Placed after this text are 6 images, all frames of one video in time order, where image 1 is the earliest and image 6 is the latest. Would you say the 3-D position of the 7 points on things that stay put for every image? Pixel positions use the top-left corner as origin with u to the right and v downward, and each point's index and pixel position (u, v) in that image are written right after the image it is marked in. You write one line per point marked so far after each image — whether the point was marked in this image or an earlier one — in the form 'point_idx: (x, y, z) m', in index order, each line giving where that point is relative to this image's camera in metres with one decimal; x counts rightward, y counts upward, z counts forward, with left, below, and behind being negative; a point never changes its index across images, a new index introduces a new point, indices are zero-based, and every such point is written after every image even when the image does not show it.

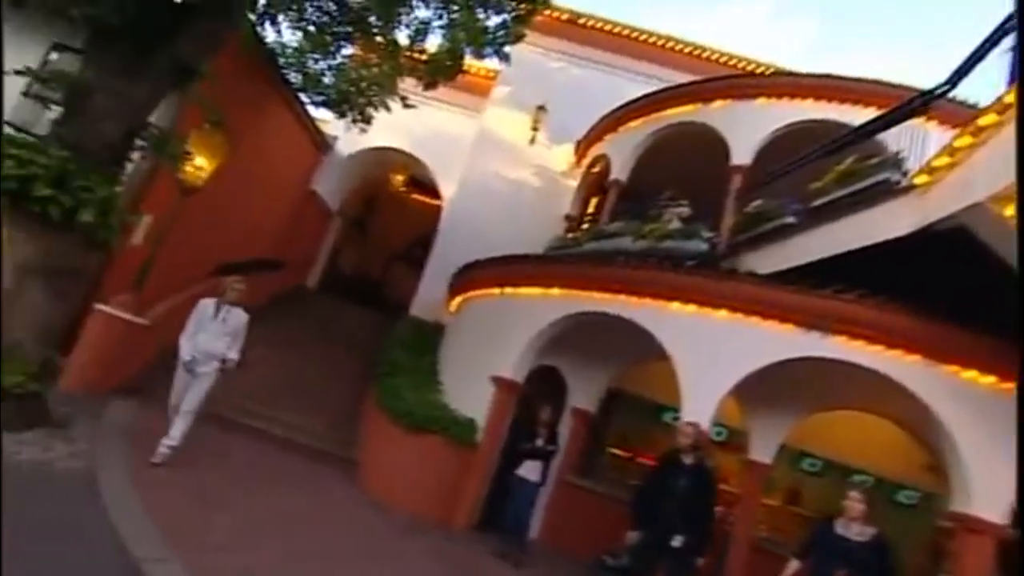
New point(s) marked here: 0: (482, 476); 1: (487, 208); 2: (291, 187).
0: (-0.6, -3.5, +10.8) m
1: (-0.7, +2.3, +17.0) m
2: (-6.0, +2.7, +15.8) m
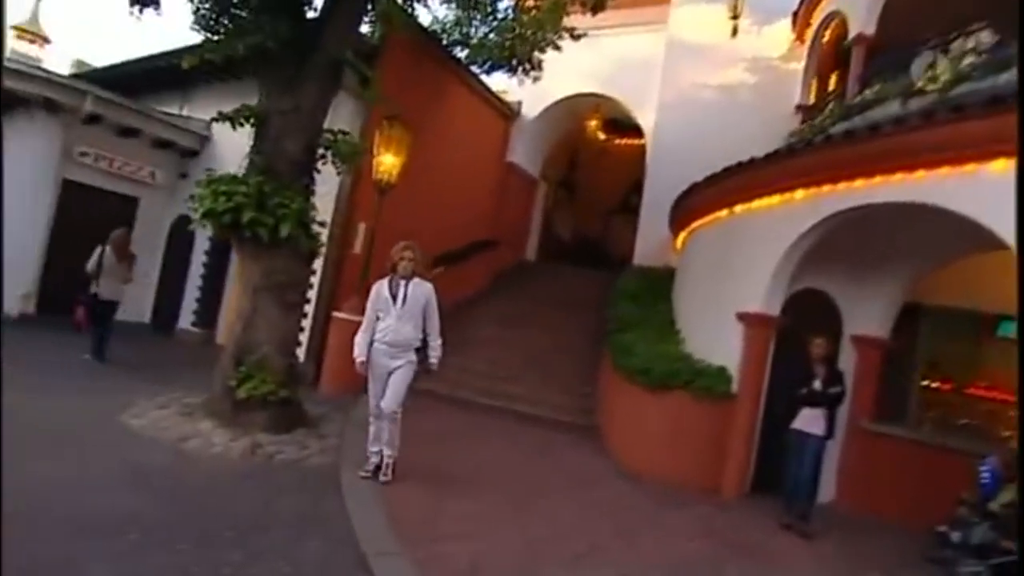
0: (+3.6, -2.2, +9.0) m
1: (+4.6, +4.0, +14.6) m
2: (-0.6, +3.3, +15.7) m
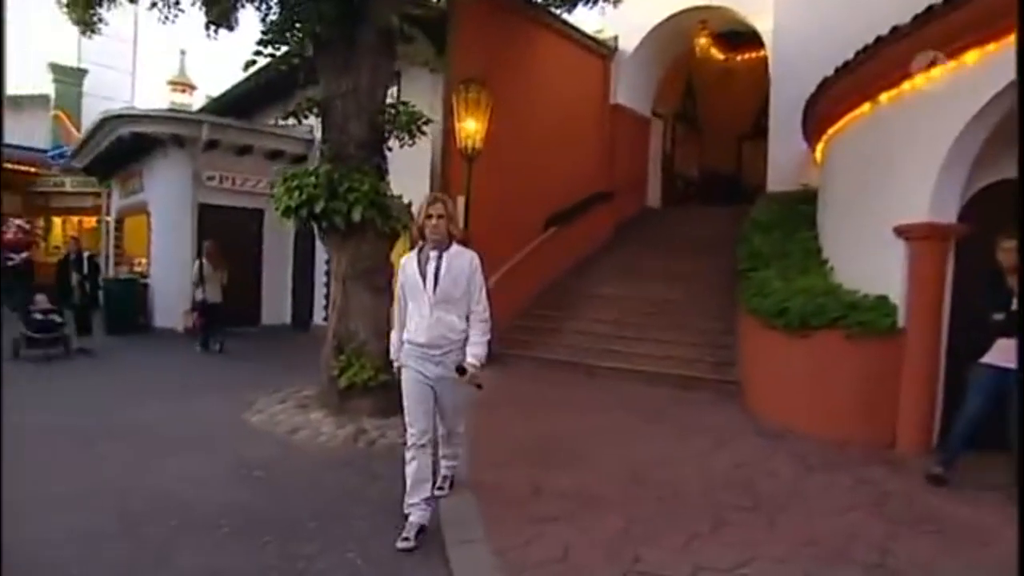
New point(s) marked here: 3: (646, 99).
0: (+5.1, -1.0, +7.2) m
1: (+6.6, +5.7, +12.1) m
2: (+1.9, +4.4, +14.5) m
3: (+3.6, +5.1, +15.9) m
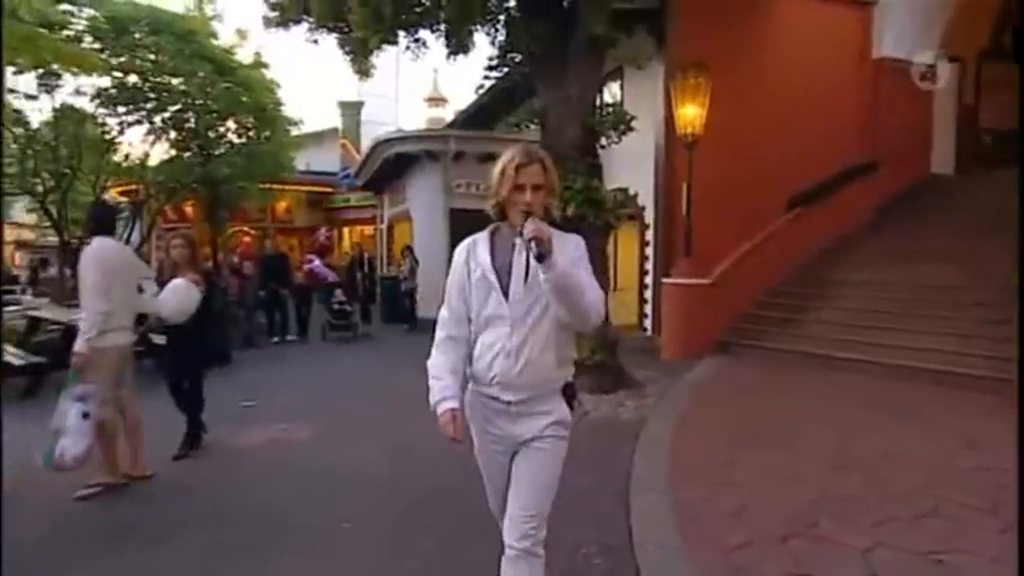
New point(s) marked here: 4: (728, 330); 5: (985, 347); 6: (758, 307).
0: (+7.2, -0.8, +5.0) m
1: (+10.4, +6.1, +8.8) m
2: (+7.1, +4.7, +12.9) m
3: (+9.2, +5.5, +13.5) m
4: (+3.9, -0.7, +10.7) m
5: (+6.8, -0.9, +8.3) m
6: (+4.6, -0.3, +11.0) m
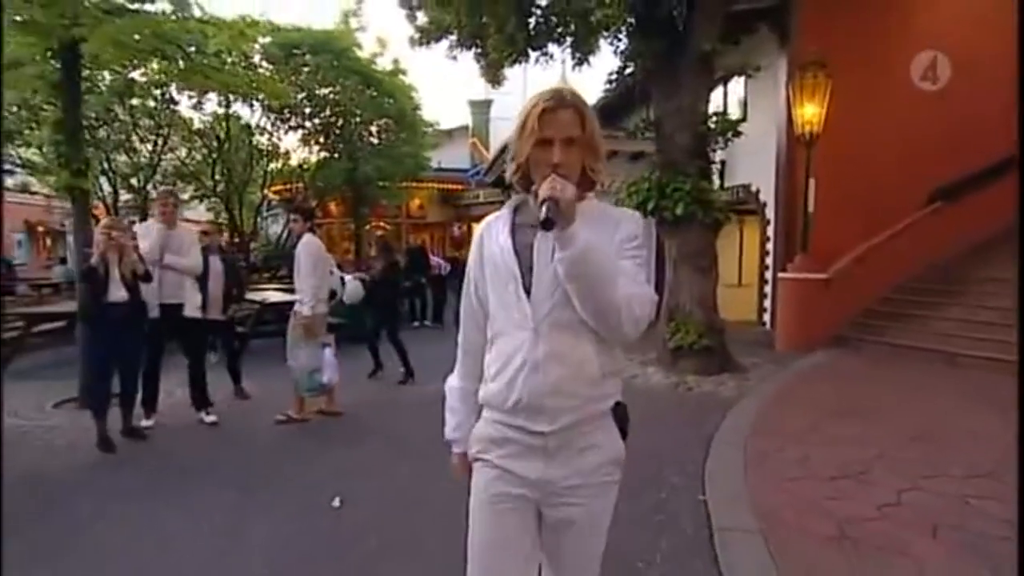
0: (+8.2, -0.8, +4.2) m
1: (+12.2, +6.0, +7.3) m
2: (+9.8, +4.7, +12.0) m
3: (+11.9, +5.5, +12.1) m
4: (+6.1, -0.7, +10.5) m
5: (+8.4, -0.9, +7.6) m
6: (+6.8, -0.3, +10.6) m
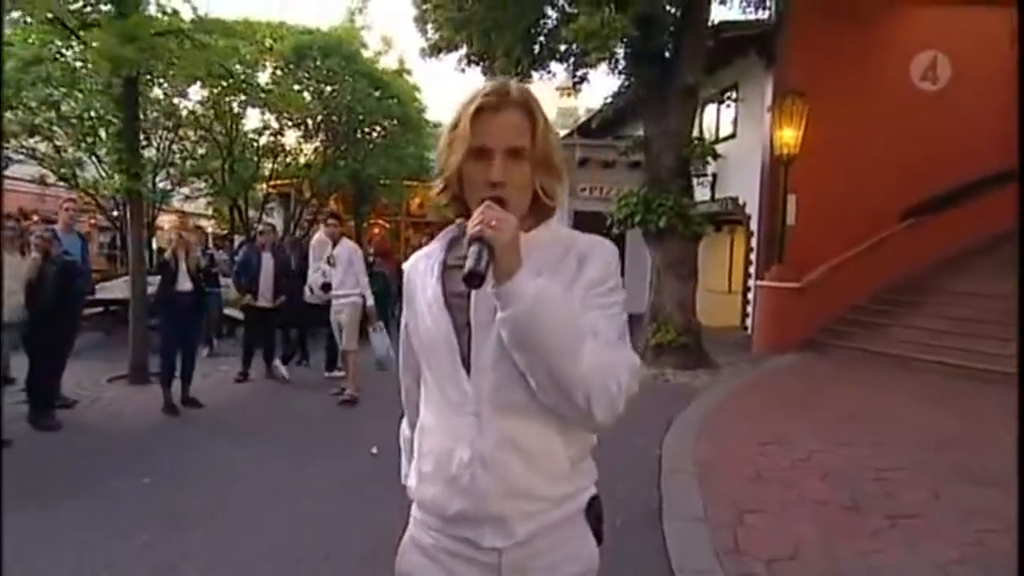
0: (+8.2, -1.0, +5.0) m
1: (+12.3, +5.7, +8.1) m
2: (+9.9, +4.5, +12.8) m
3: (+12.0, +5.2, +12.9) m
4: (+6.1, -0.9, +11.3) m
5: (+8.4, -1.1, +8.4) m
6: (+6.8, -0.5, +11.4) m
